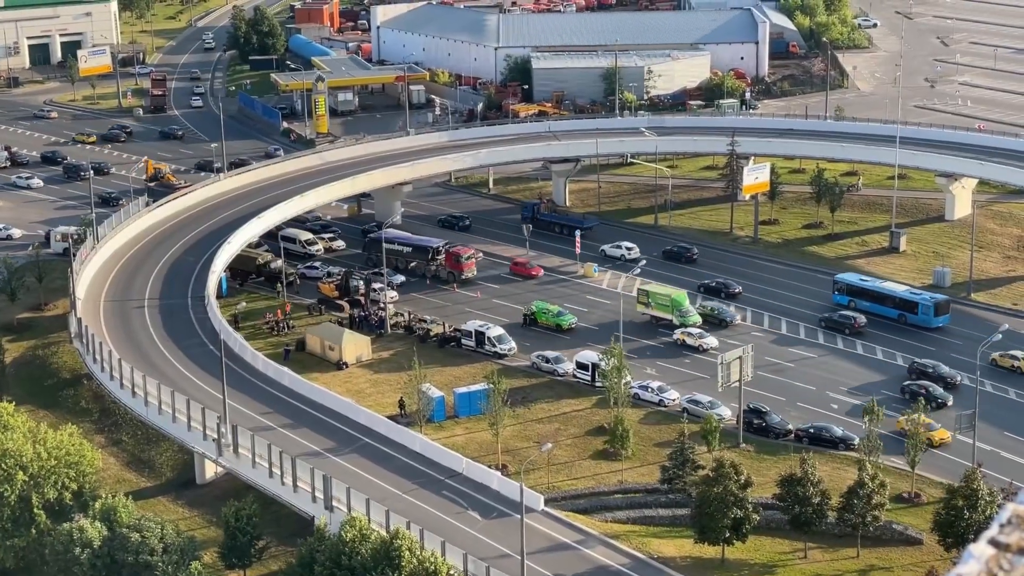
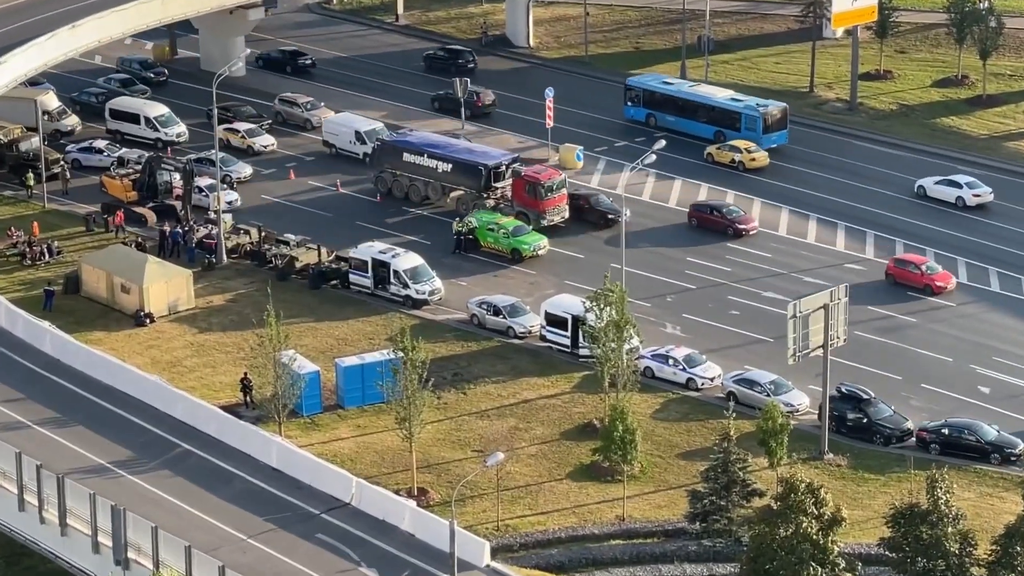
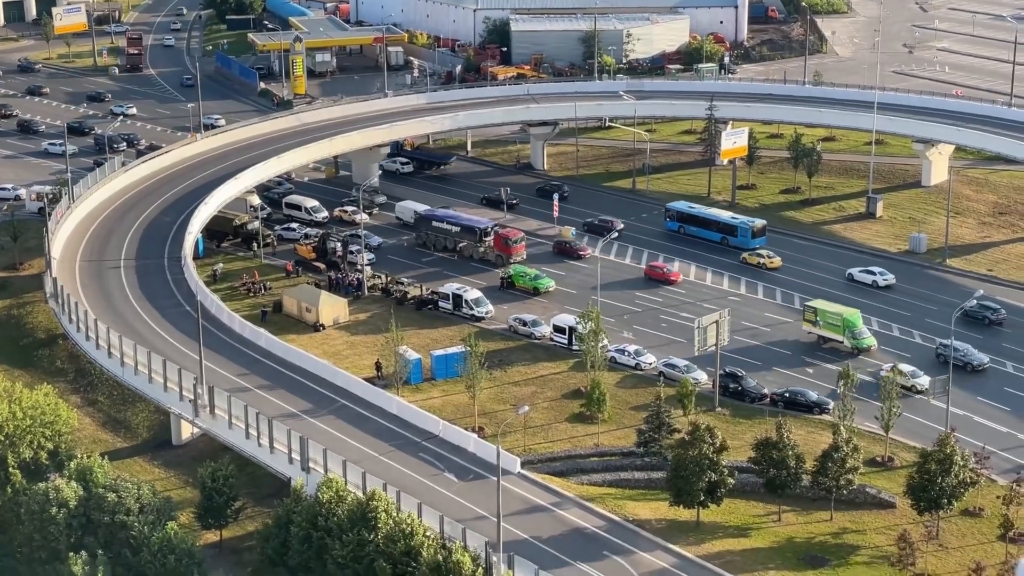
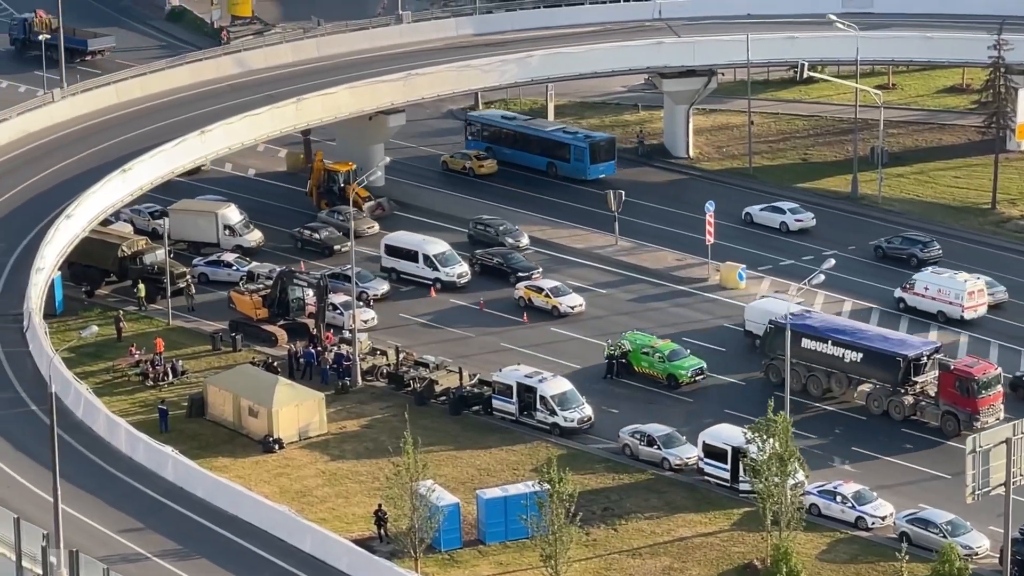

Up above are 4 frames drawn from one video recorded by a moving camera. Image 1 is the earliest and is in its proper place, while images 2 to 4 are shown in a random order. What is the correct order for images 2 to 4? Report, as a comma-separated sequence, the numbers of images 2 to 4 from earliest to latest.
3, 2, 4
